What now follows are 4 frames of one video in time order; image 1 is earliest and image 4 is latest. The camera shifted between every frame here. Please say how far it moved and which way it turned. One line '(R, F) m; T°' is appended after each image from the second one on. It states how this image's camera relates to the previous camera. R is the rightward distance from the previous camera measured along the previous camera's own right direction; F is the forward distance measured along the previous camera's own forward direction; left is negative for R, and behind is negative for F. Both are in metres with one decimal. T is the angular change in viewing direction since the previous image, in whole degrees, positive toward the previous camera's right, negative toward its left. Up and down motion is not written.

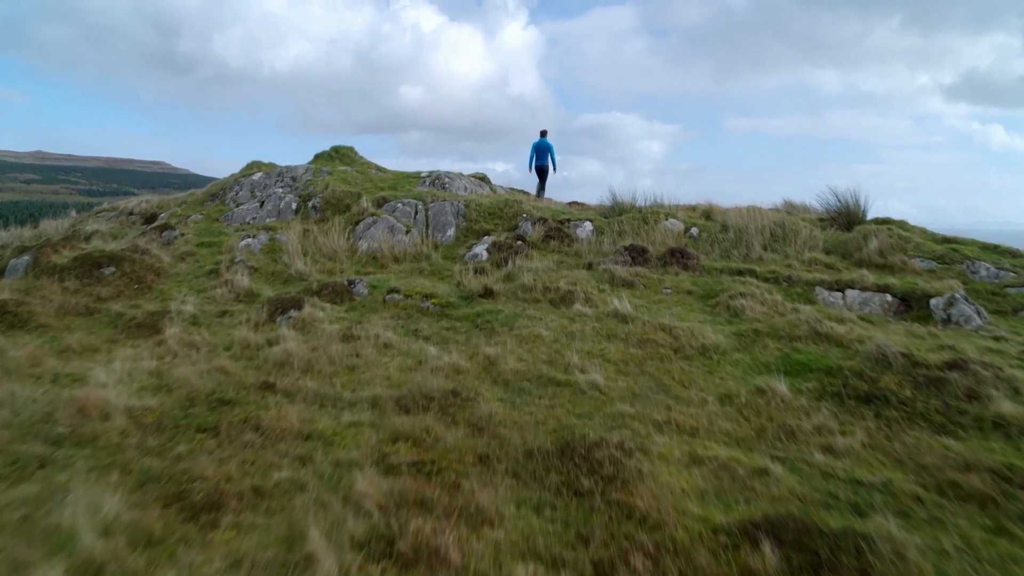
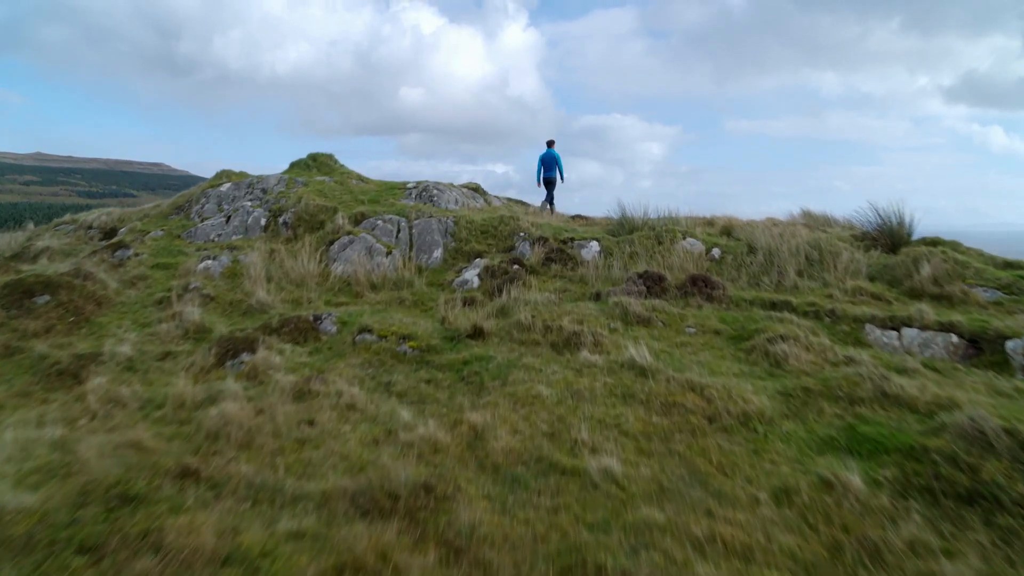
(+0.1, +0.9) m; 0°
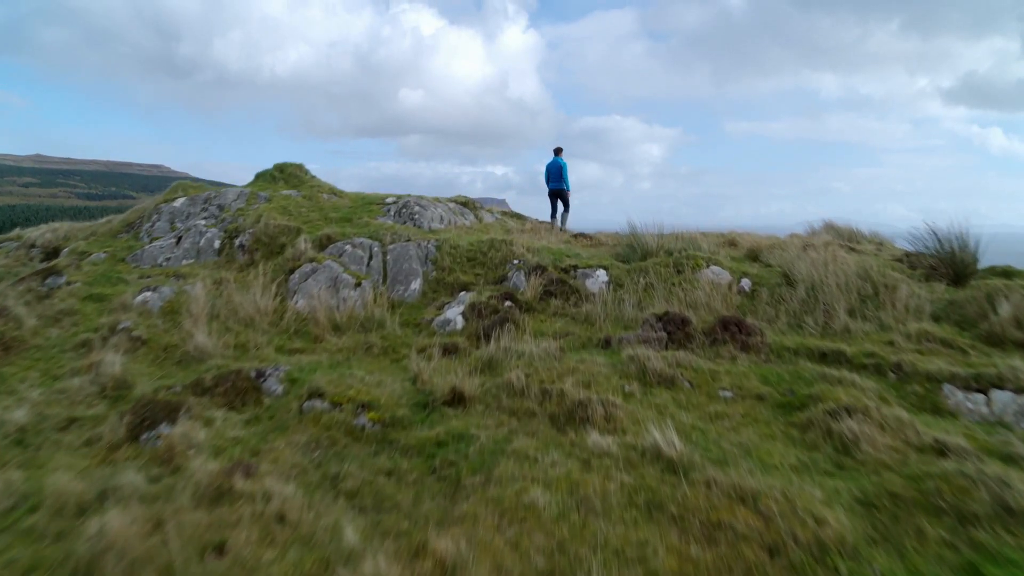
(+0.1, +1.0) m; 0°
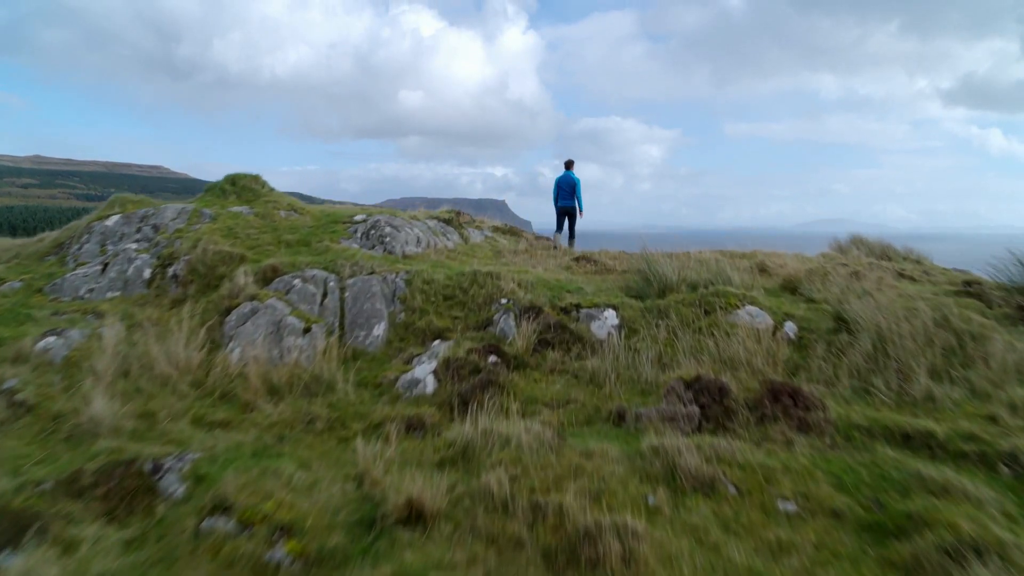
(+0.1, +1.1) m; 0°
